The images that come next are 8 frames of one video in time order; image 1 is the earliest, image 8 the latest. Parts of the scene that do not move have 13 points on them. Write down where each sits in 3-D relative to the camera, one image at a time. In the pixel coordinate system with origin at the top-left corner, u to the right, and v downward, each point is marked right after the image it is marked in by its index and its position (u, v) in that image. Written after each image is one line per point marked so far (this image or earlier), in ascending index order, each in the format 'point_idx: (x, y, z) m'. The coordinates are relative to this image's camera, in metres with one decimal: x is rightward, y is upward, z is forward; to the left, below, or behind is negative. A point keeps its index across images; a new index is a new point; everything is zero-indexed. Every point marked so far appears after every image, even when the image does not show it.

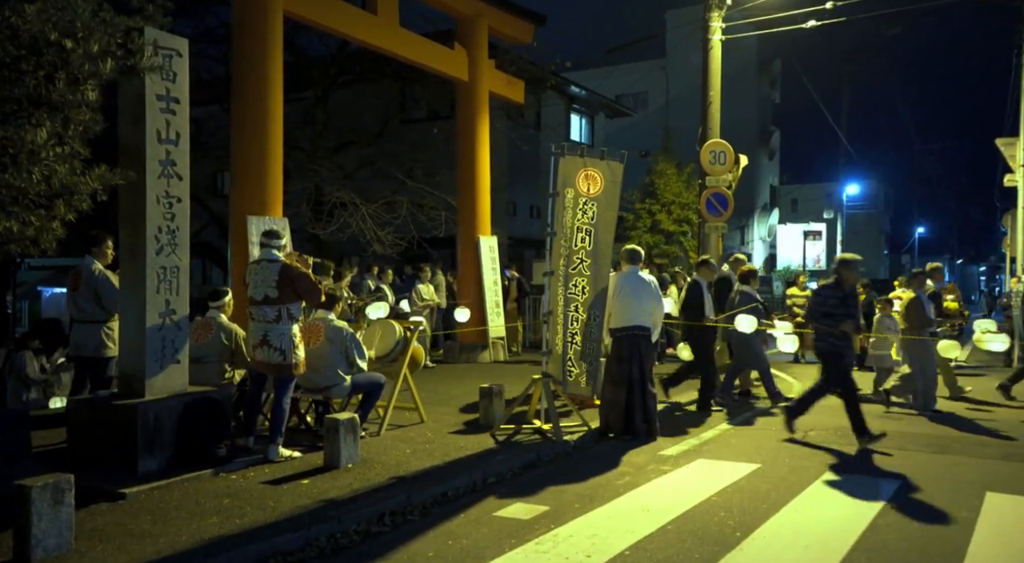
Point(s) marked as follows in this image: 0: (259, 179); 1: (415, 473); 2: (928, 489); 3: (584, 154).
0: (-3.6, +1.5, +12.5) m
1: (-0.8, -1.5, +7.1) m
2: (+3.1, -1.6, +6.7) m
3: (+0.8, +1.4, +9.3) m
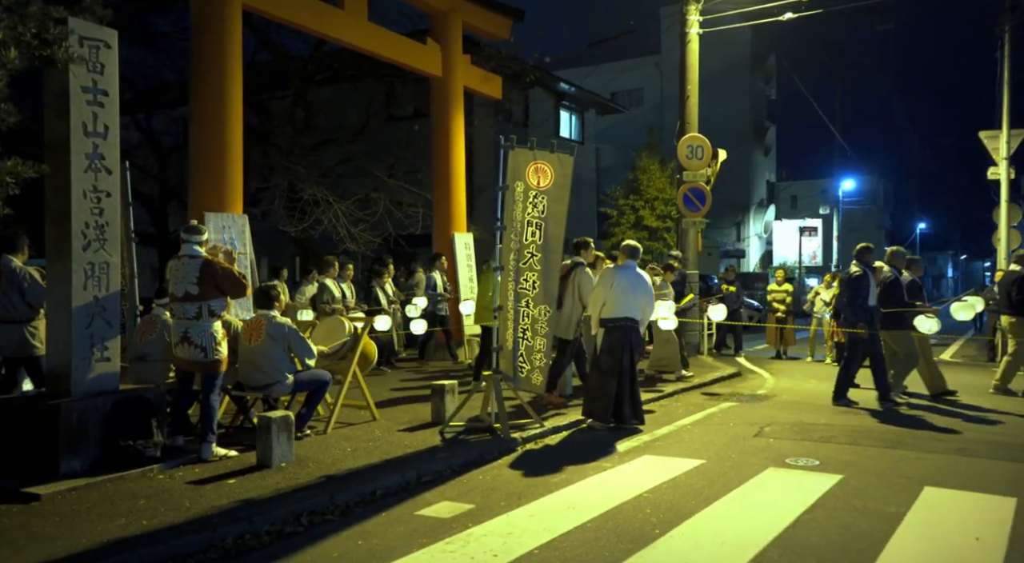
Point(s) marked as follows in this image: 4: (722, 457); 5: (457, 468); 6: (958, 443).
0: (-4.2, +1.5, +12.4) m
1: (-1.3, -1.5, +6.9) m
2: (+2.6, -1.5, +6.5) m
3: (+0.2, +1.4, +9.2) m
4: (+1.9, -1.6, +7.7) m
5: (-0.5, -1.6, +7.5) m
6: (+4.3, -1.5, +8.3) m
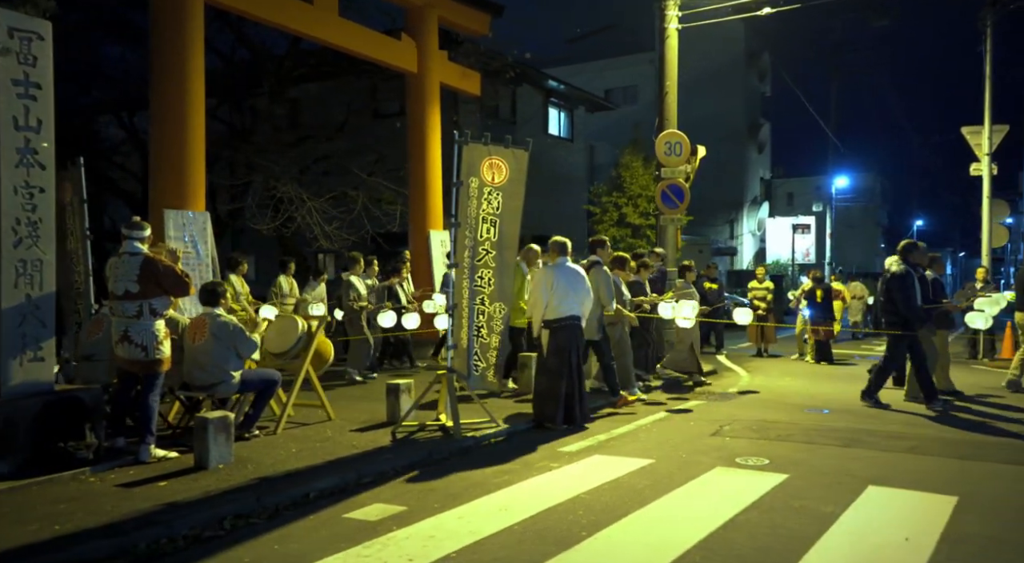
0: (-4.7, +1.6, +12.2) m
1: (-1.8, -1.5, +6.8) m
2: (+2.2, -1.5, +6.4) m
3: (-0.2, +1.4, +9.0) m
4: (+1.4, -1.5, +7.6) m
5: (-0.9, -1.6, +7.4) m
6: (+3.8, -1.5, +8.2) m
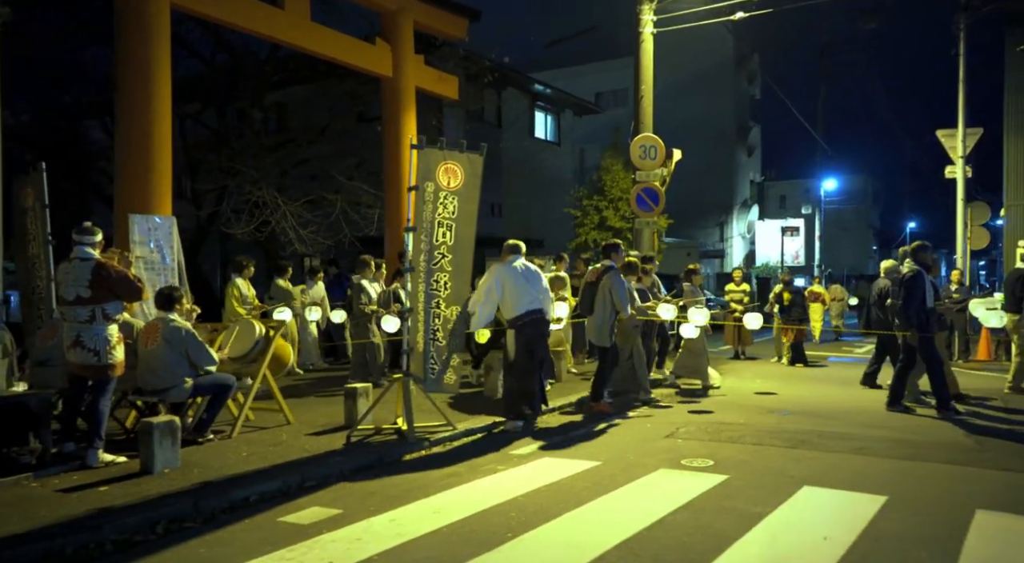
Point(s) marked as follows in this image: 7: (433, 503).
0: (-5.2, +1.5, +12.2) m
1: (-2.2, -1.5, +6.8) m
2: (+1.7, -1.5, +6.5) m
3: (-0.7, +1.4, +9.1) m
4: (+1.0, -1.6, +7.6) m
5: (-1.4, -1.6, +7.4) m
6: (+3.3, -1.5, +8.3) m
7: (-0.5, -1.5, +6.1) m
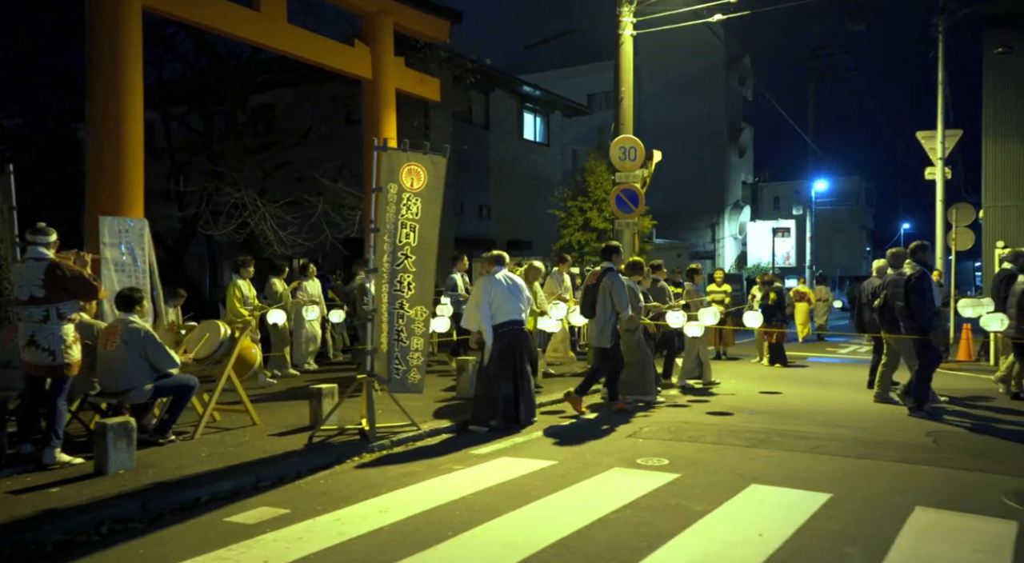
0: (-5.6, +1.5, +12.2) m
1: (-2.6, -1.5, +6.8) m
2: (+1.4, -1.5, +6.5) m
3: (-1.1, +1.4, +9.1) m
4: (+0.6, -1.6, +7.7) m
5: (-1.8, -1.6, +7.5) m
6: (+3.0, -1.5, +8.3) m
7: (-0.9, -1.5, +6.1) m
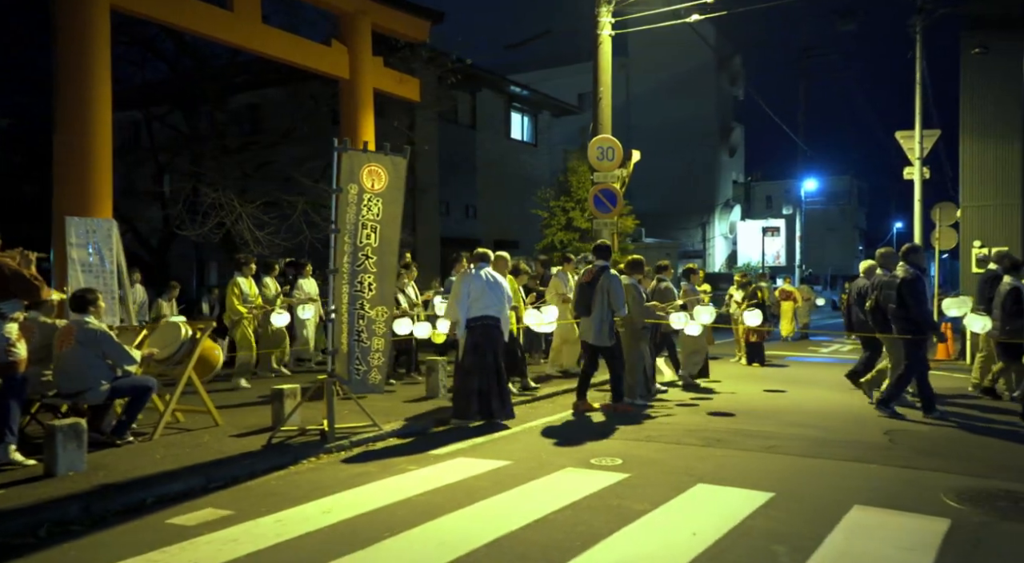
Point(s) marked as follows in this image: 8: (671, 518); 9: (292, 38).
0: (-6.0, +1.4, +12.2) m
1: (-3.0, -1.5, +6.8) m
2: (+1.0, -1.5, +6.5) m
3: (-1.5, +1.4, +9.1) m
4: (+0.2, -1.6, +7.7) m
5: (-2.2, -1.6, +7.5) m
6: (+2.6, -1.5, +8.4) m
7: (-1.3, -1.5, +6.1) m
8: (+1.0, -1.5, +5.4) m
9: (-4.3, +4.8, +17.1) m
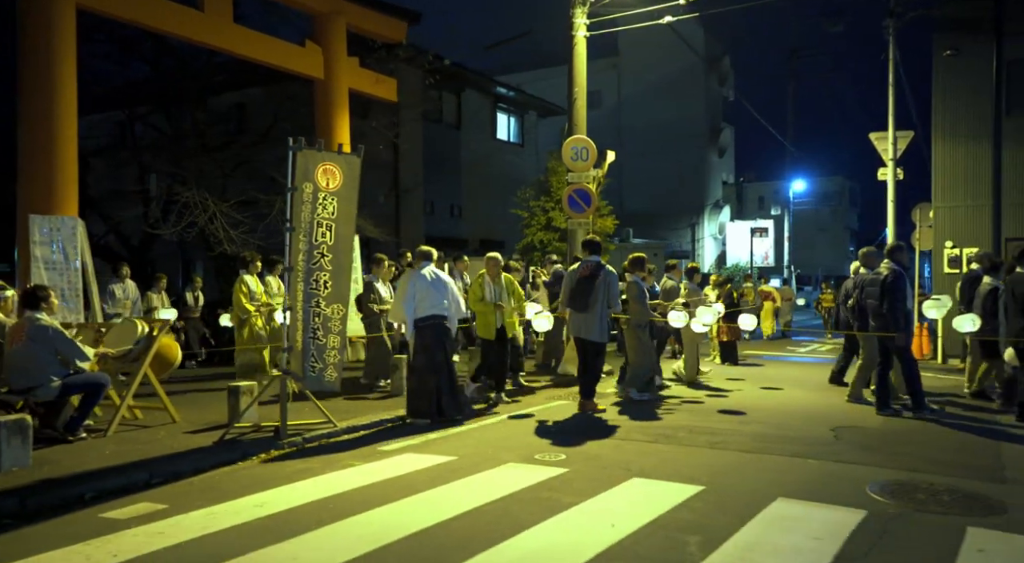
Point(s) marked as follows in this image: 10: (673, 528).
0: (-6.5, +1.5, +12.2) m
1: (-3.4, -1.5, +6.9) m
2: (+0.5, -1.5, +6.6) m
3: (-2.0, +1.4, +9.2) m
4: (-0.3, -1.5, +7.8) m
5: (-2.6, -1.6, +7.5) m
6: (+2.1, -1.5, +8.5) m
7: (-1.8, -1.5, +6.2) m
8: (+0.5, -1.4, +5.5) m
9: (-4.9, +4.8, +17.2) m
10: (+0.9, -1.4, +5.1) m
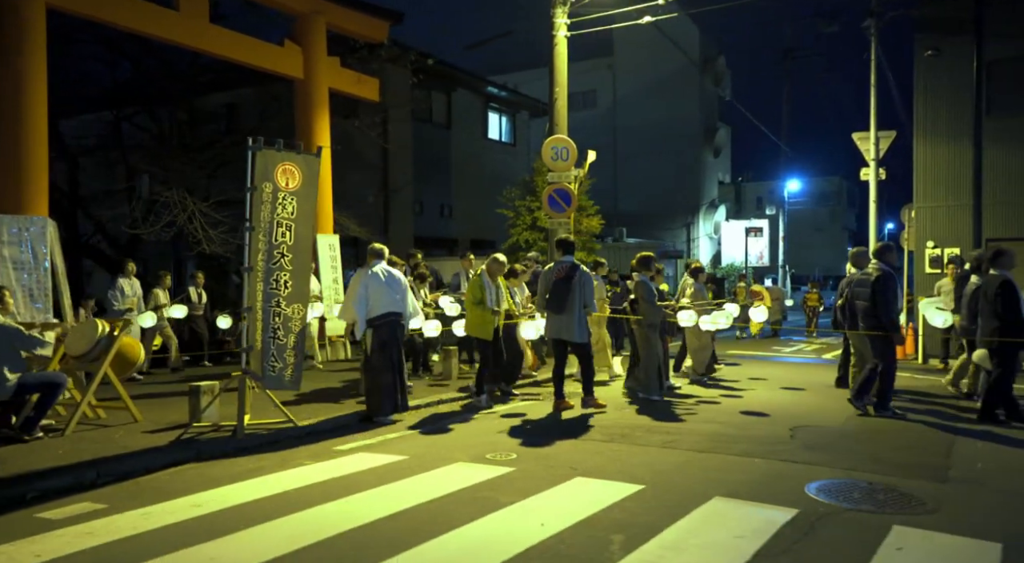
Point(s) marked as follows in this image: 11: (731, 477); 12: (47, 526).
0: (-6.9, +1.5, +12.2) m
1: (-3.9, -1.5, +6.9) m
2: (+0.1, -1.5, +6.6) m
3: (-2.4, +1.4, +9.2) m
4: (-0.7, -1.5, +7.8) m
5: (-3.0, -1.6, +7.5) m
6: (+1.7, -1.5, +8.5) m
7: (-2.2, -1.5, +6.2) m
8: (+0.1, -1.4, +5.5) m
9: (-5.3, +4.8, +17.2) m
10: (+0.5, -1.4, +5.1) m
11: (+1.6, -1.4, +6.4) m
12: (-2.9, -1.5, +5.5) m
